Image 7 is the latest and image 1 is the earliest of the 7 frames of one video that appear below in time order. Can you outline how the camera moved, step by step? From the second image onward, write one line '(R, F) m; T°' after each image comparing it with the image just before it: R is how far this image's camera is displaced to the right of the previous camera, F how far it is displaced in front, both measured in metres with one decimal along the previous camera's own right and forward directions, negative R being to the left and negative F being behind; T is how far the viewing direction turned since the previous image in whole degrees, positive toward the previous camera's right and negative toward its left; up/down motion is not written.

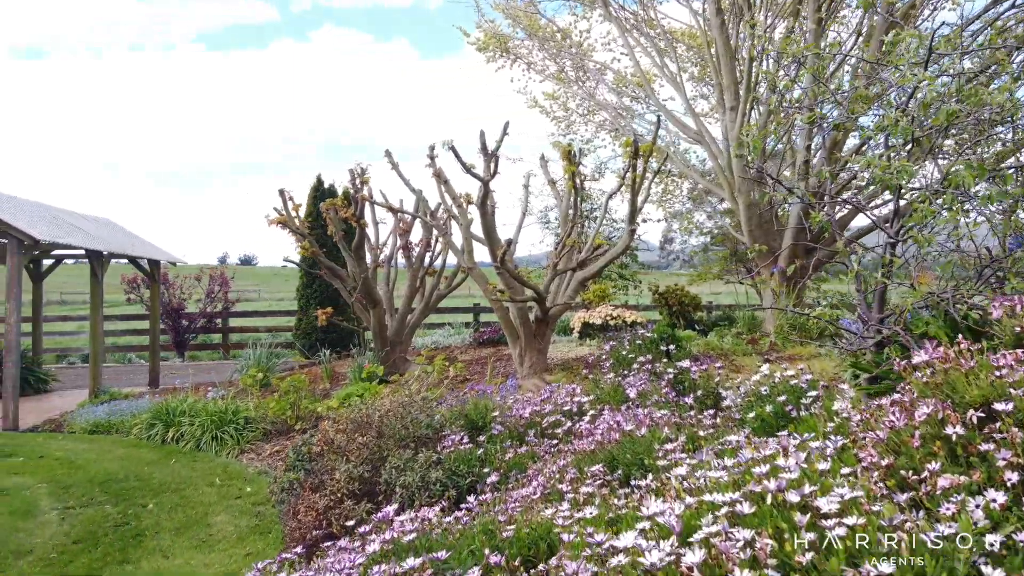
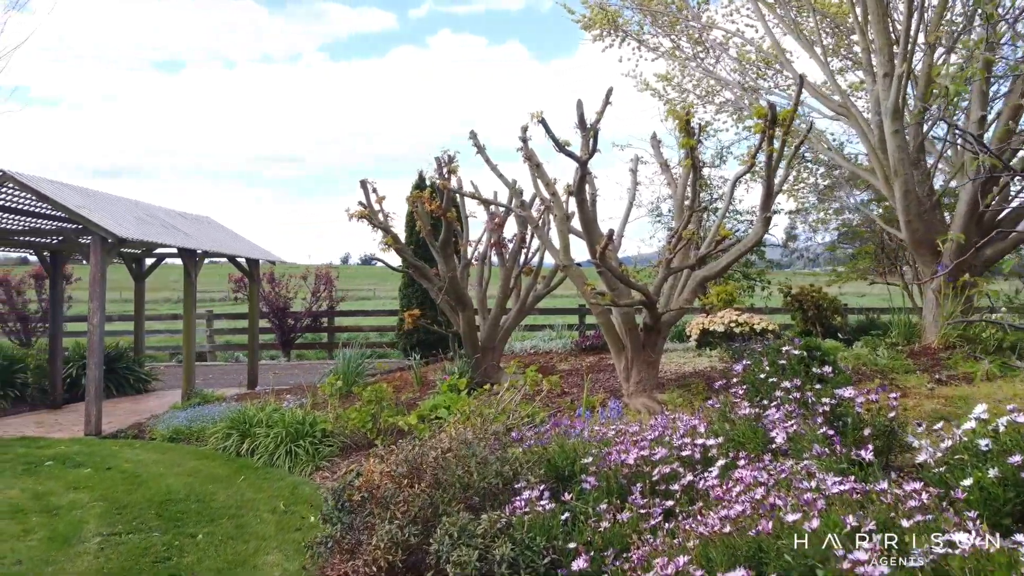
(0.0, +1.0) m; -8°
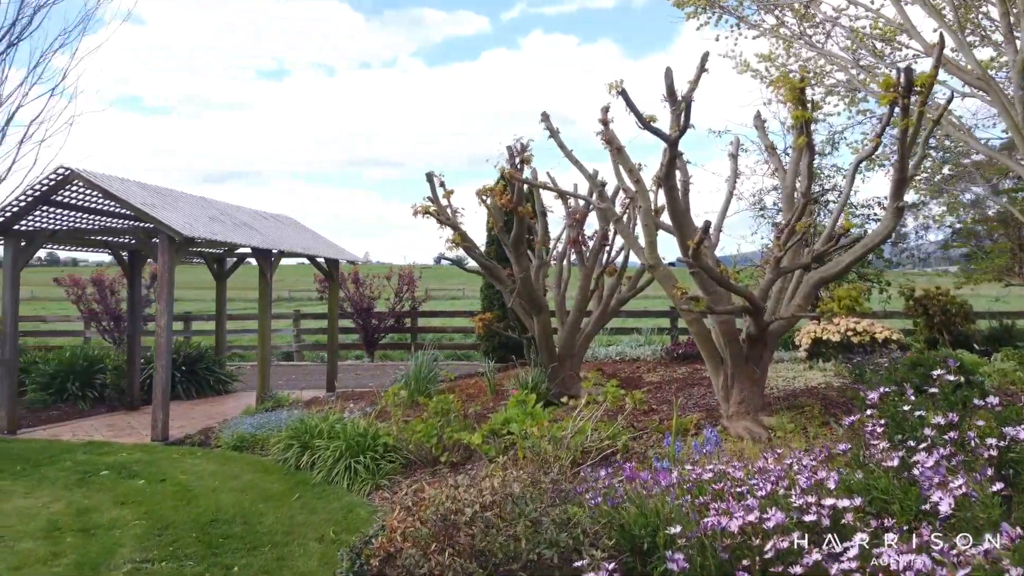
(+0.1, +0.7) m; -7°
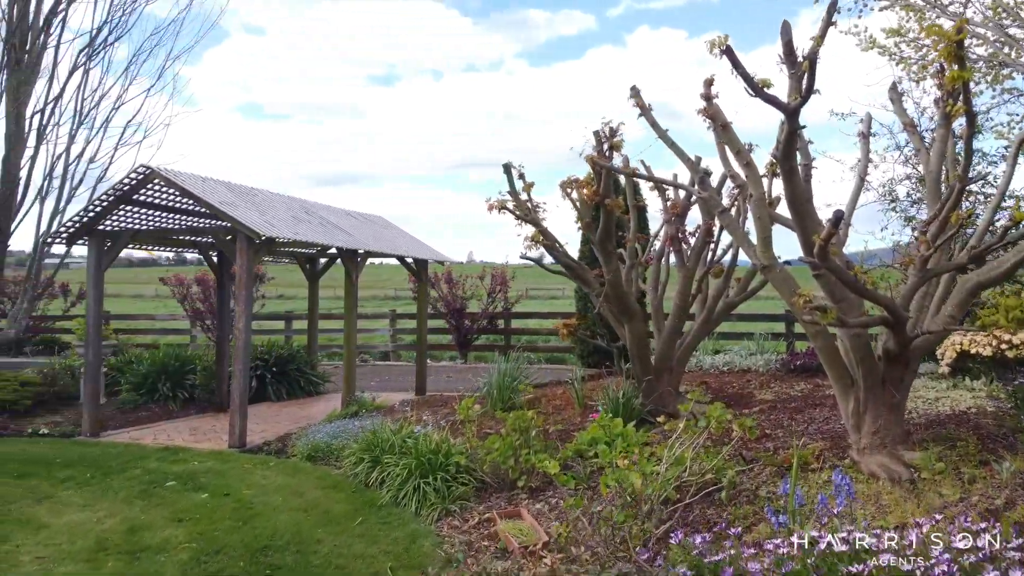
(+0.1, +0.7) m; -7°
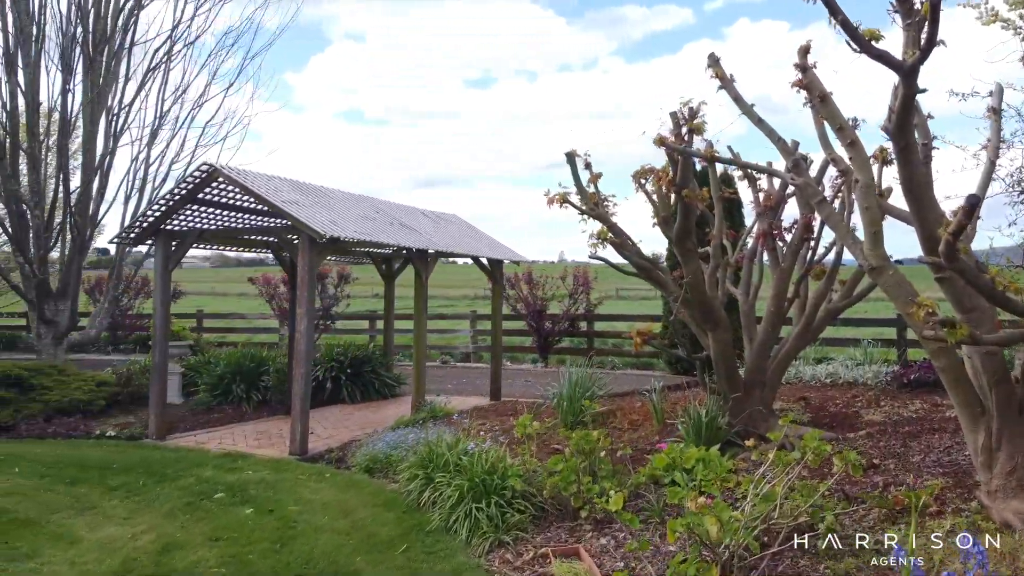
(+0.2, +0.6) m; -7°
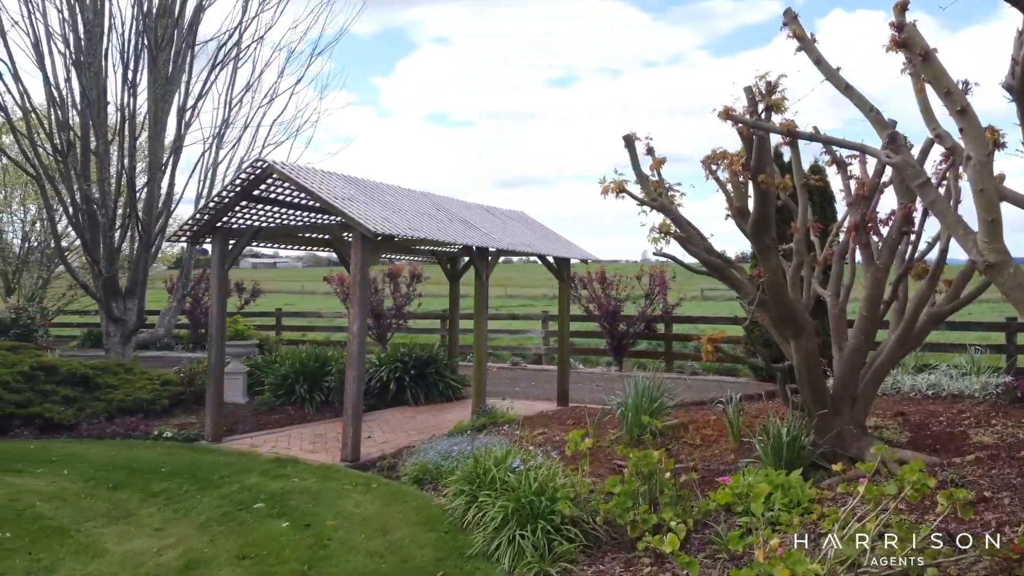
(+0.2, +0.5) m; -6°
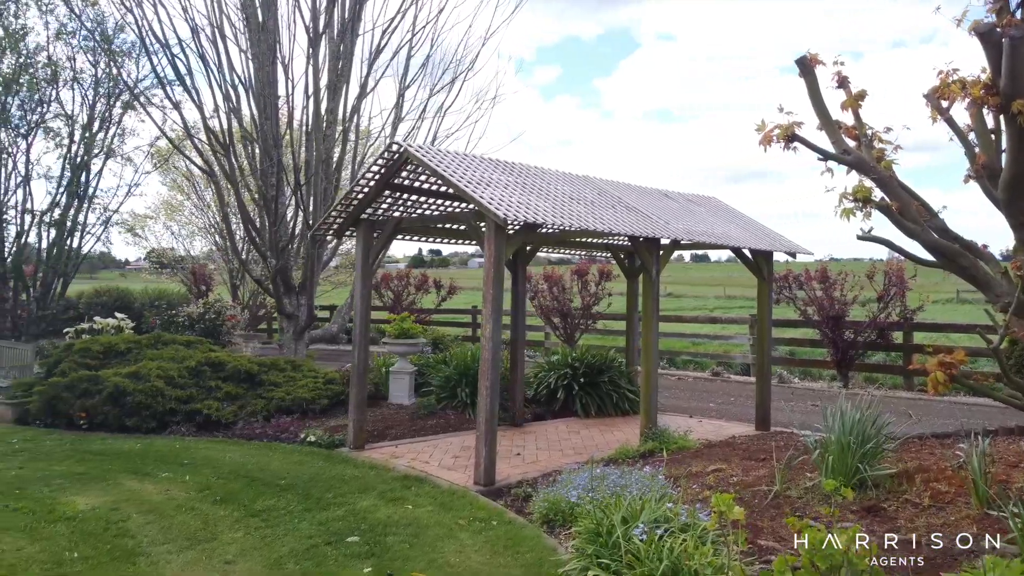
(+0.4, +1.3) m; -16°
